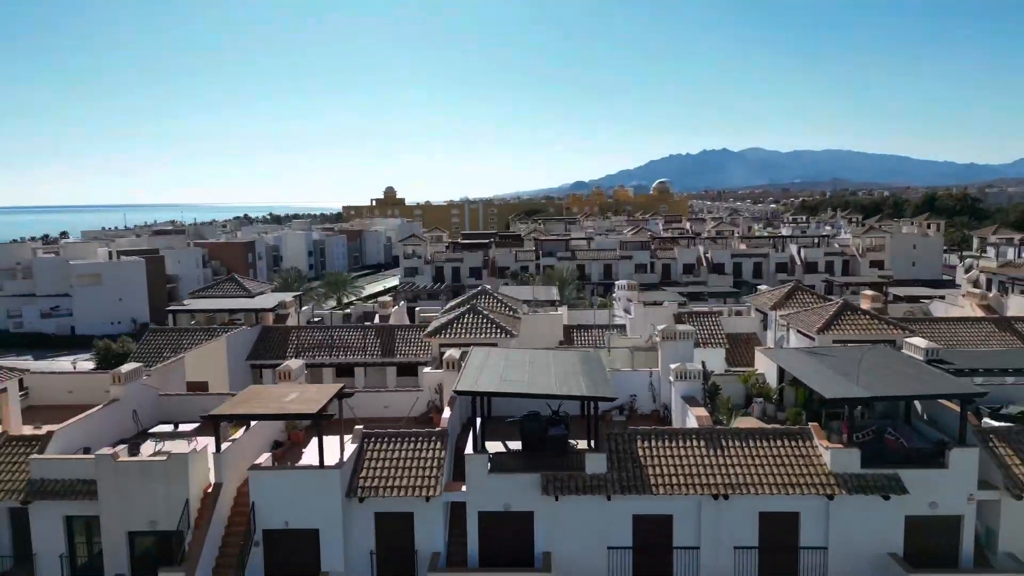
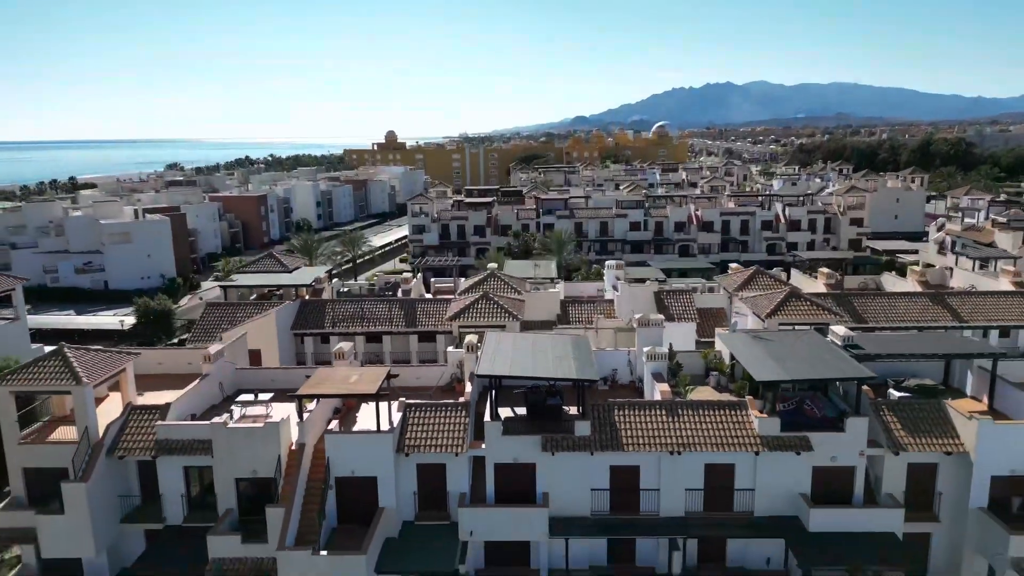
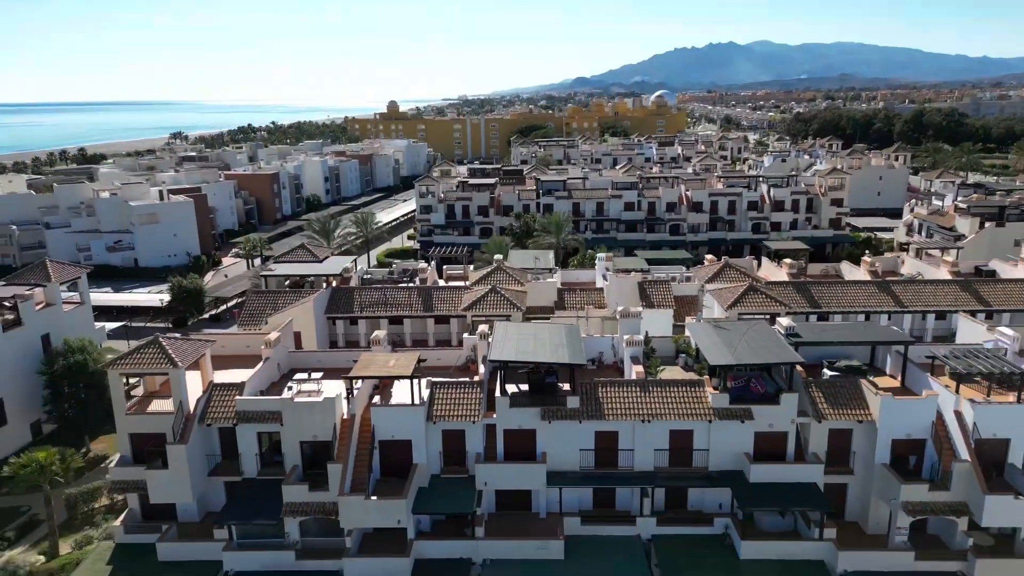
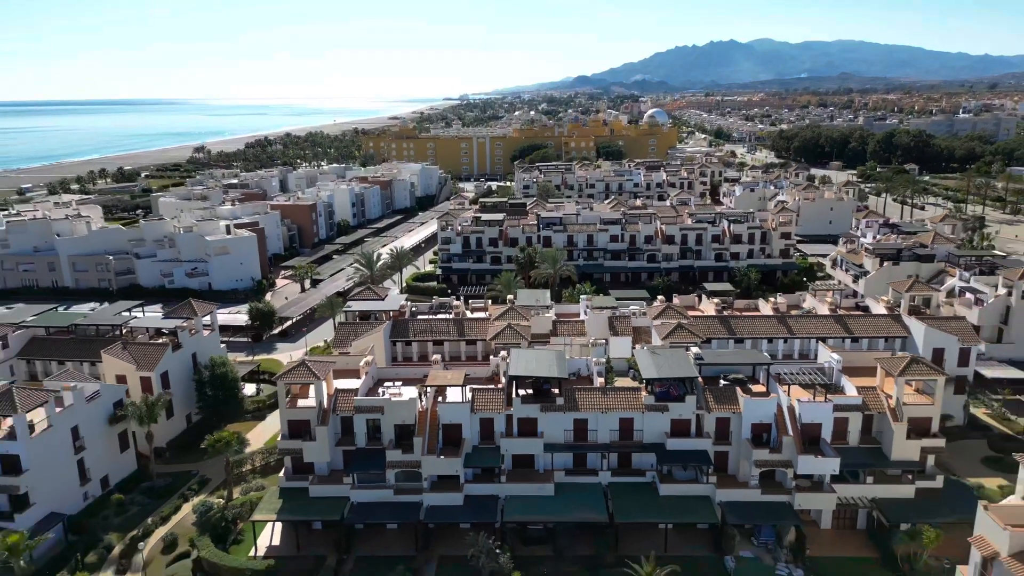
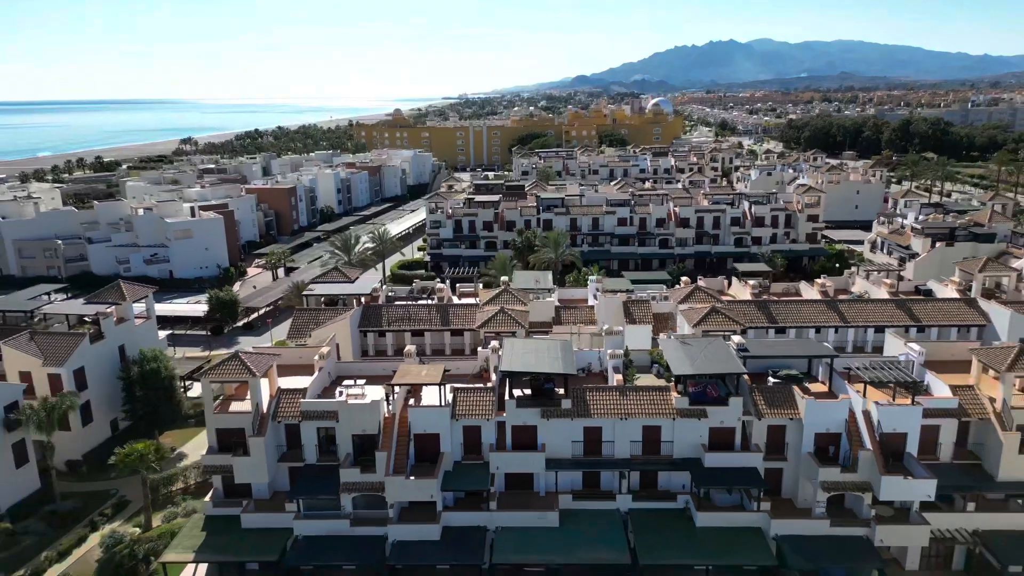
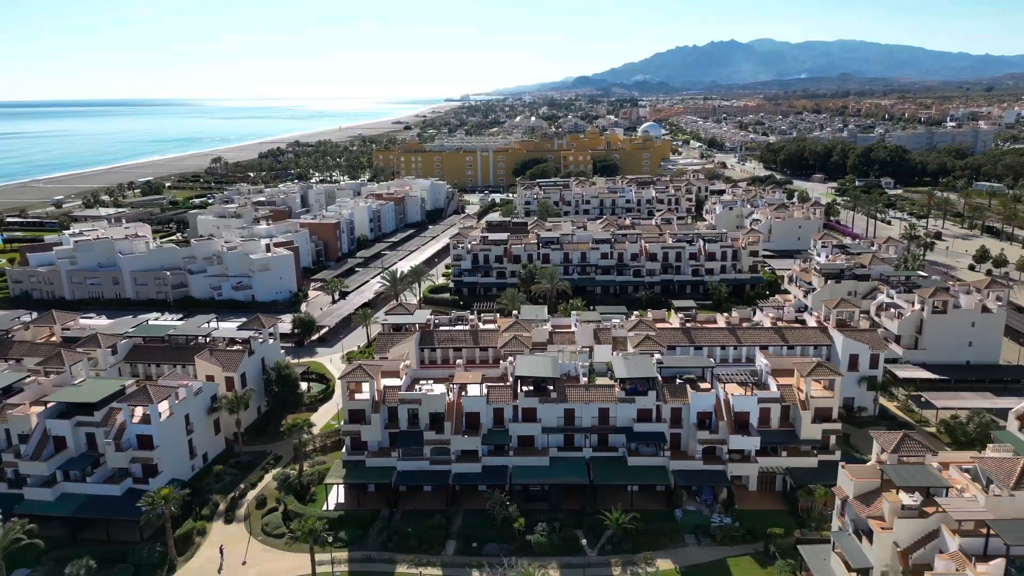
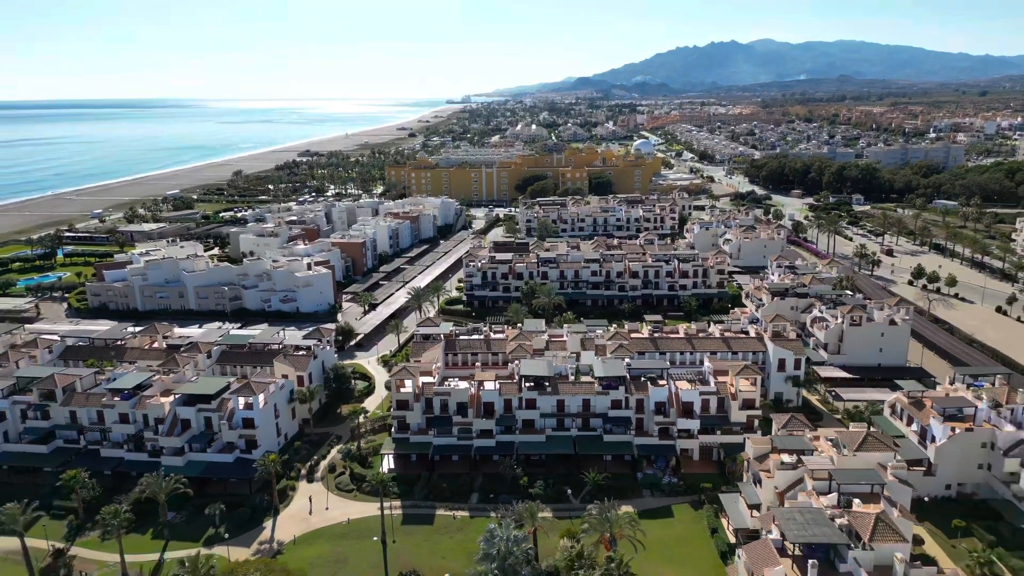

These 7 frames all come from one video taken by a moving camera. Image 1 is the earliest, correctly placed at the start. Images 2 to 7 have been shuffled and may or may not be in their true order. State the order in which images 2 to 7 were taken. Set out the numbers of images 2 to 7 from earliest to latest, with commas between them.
2, 3, 5, 4, 6, 7
